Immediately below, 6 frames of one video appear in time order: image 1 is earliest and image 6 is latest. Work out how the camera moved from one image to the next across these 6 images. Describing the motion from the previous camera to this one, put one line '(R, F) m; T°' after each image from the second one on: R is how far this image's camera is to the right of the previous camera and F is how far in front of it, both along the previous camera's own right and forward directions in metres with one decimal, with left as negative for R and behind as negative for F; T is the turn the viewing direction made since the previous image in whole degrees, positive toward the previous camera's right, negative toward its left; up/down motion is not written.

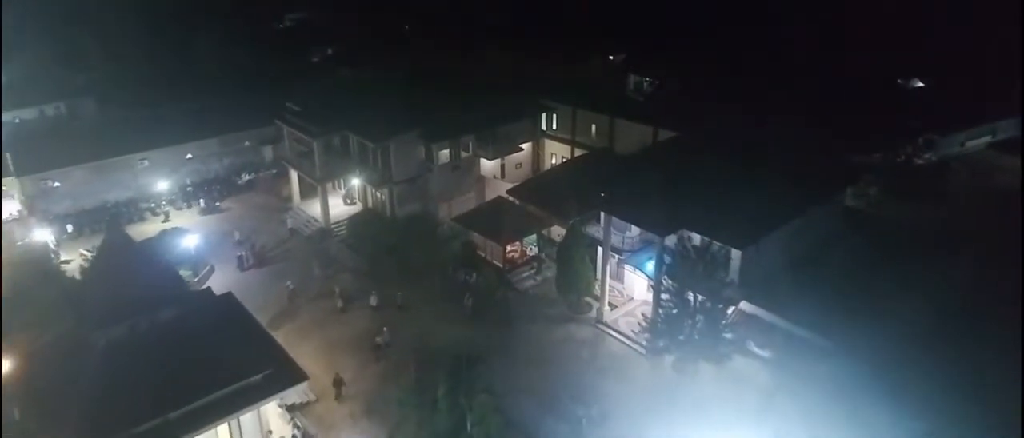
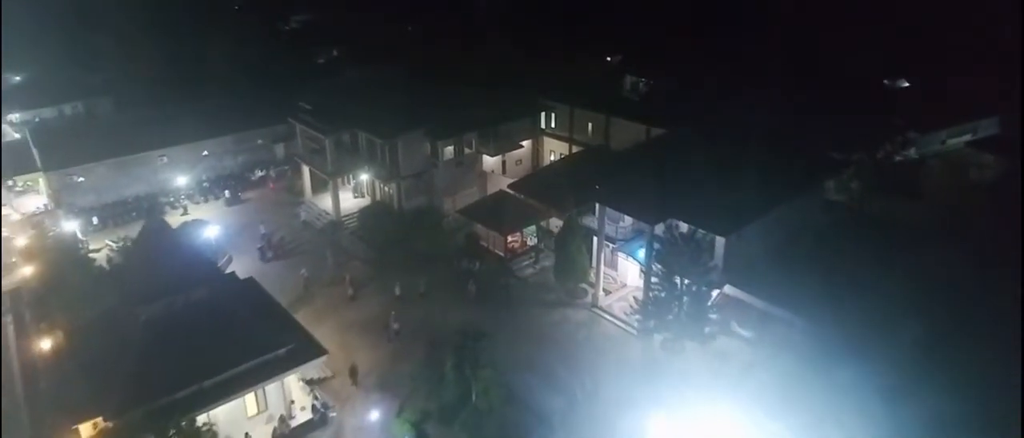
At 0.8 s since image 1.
(0.0, -0.9) m; 0°
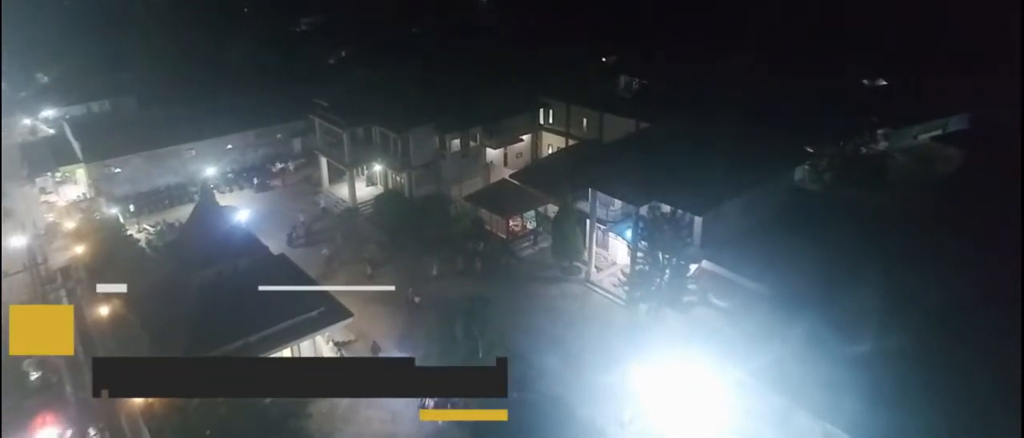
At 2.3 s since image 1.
(0.0, -1.5) m; 0°
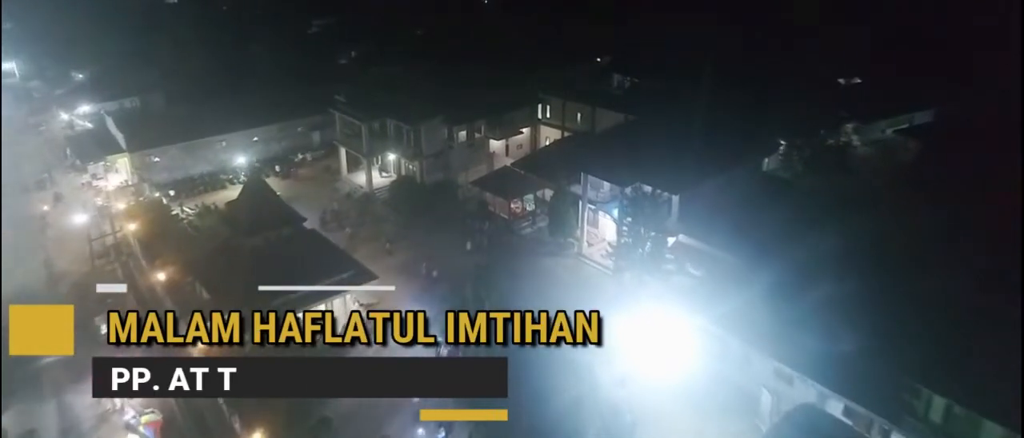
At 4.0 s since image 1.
(0.0, -2.0) m; 0°
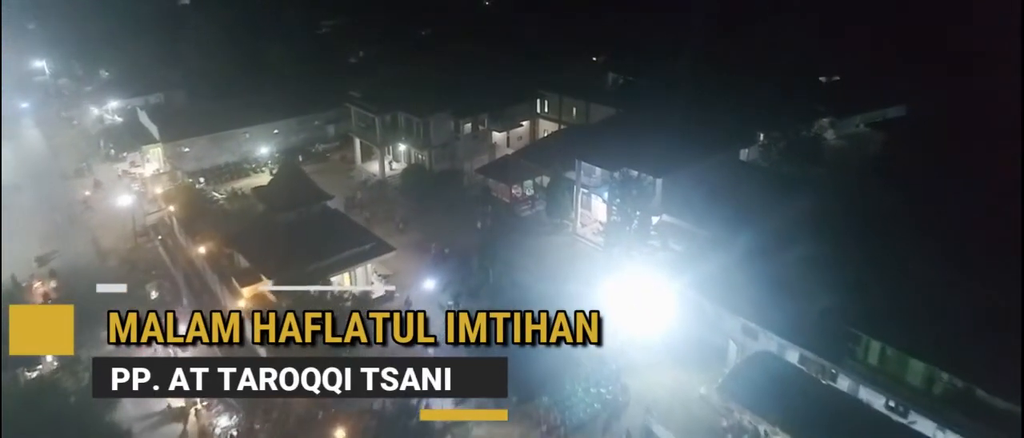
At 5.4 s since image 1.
(0.0, -1.9) m; 0°
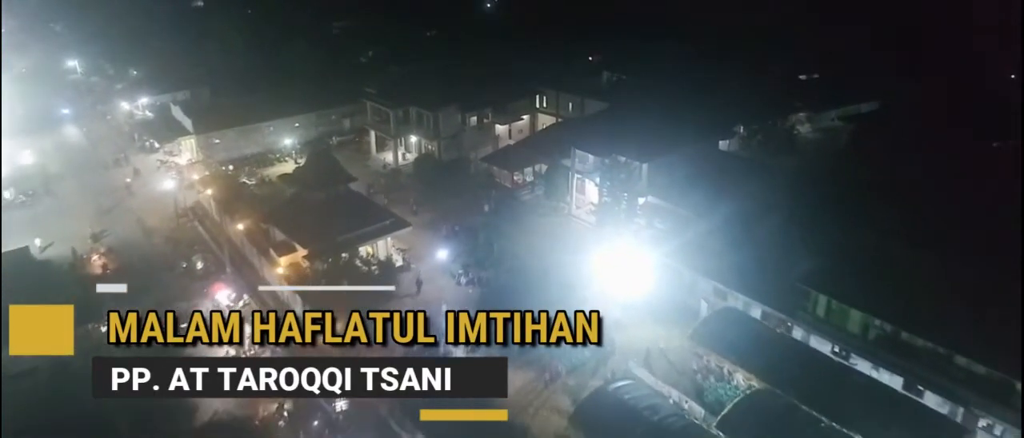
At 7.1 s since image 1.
(-0.1, -2.2) m; 0°
